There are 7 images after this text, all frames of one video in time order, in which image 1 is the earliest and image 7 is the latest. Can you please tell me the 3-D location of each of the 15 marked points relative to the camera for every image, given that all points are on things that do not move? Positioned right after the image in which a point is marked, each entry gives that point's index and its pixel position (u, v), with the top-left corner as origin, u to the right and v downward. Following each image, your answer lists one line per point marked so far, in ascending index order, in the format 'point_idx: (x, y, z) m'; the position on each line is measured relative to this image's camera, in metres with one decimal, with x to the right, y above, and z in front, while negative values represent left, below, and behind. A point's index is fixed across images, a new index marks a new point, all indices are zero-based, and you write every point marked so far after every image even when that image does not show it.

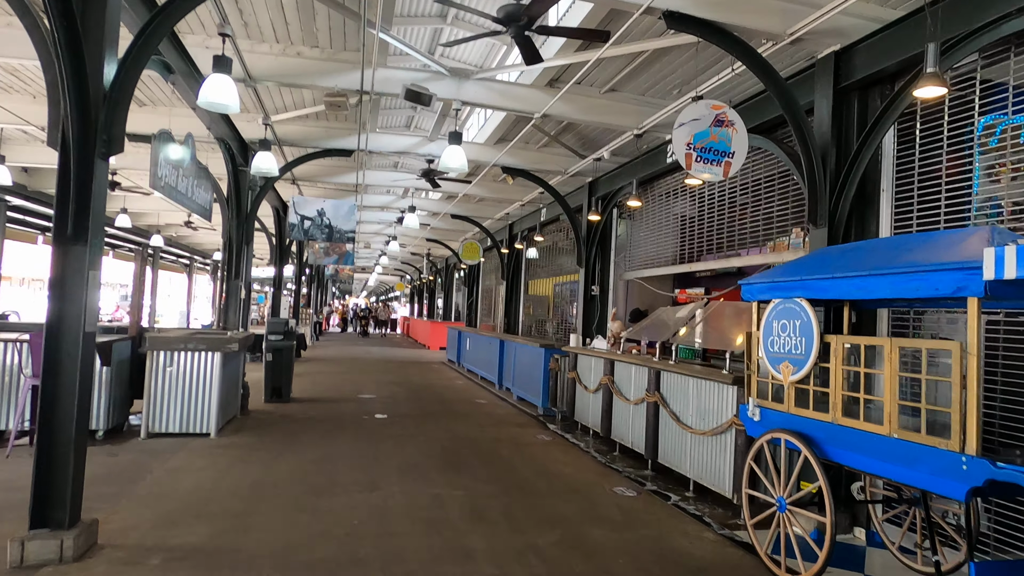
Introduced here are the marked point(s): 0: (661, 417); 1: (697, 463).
0: (+1.5, -1.3, +6.3) m
1: (+1.6, -1.5, +5.6) m
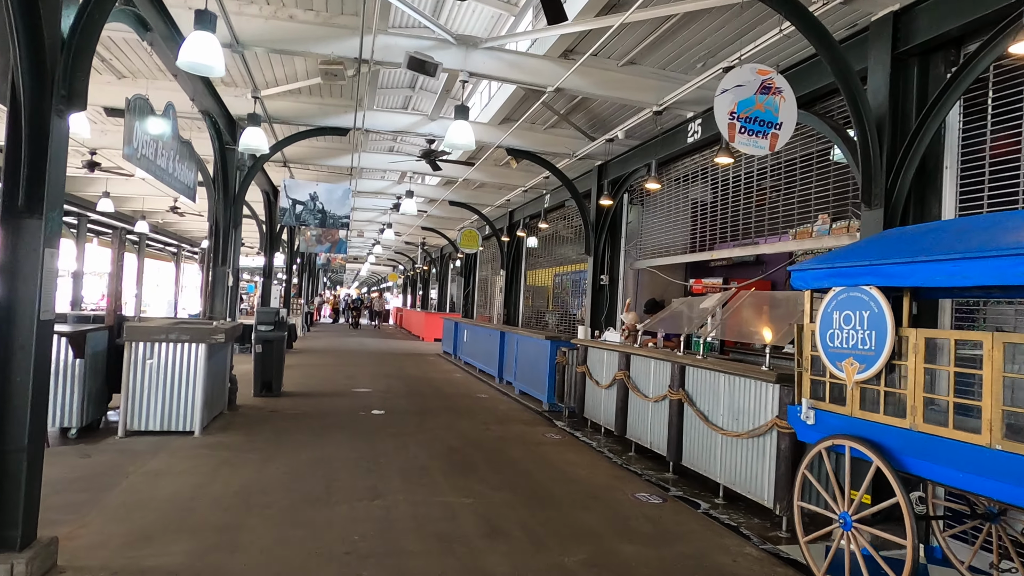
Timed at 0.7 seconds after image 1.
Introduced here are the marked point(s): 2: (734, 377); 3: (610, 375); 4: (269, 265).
0: (+1.6, -1.2, +5.8) m
1: (+1.7, -1.4, +5.2) m
2: (+1.8, -0.7, +5.2) m
3: (+1.1, -1.0, +7.5) m
4: (-5.2, +0.5, +13.8) m
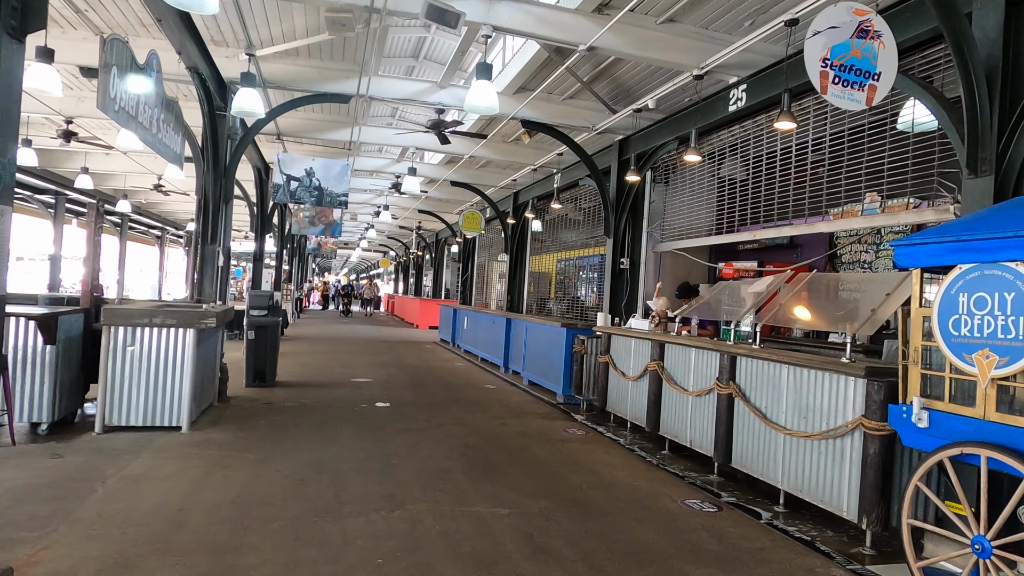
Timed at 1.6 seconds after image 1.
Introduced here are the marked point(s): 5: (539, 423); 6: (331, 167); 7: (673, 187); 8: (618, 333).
0: (+1.8, -1.0, +5.2) m
1: (+2.0, -1.3, +4.5) m
2: (+2.0, -0.6, +4.5) m
3: (+1.4, -0.8, +6.9) m
4: (-5.1, +0.9, +13.0) m
5: (+0.3, -1.5, +7.3) m
6: (-3.0, +2.0, +10.6) m
7: (+2.1, +1.3, +8.5) m
8: (+1.2, -0.5, +7.3) m
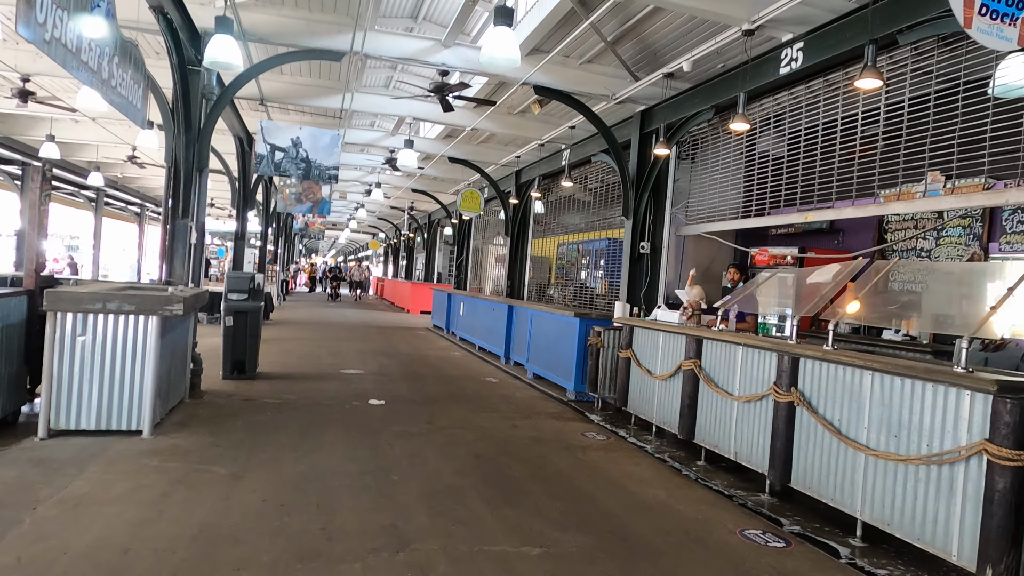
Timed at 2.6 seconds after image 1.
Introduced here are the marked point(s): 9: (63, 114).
0: (+2.0, -0.9, +4.4) m
1: (+2.1, -1.2, +3.8) m
2: (+2.2, -0.5, +3.8) m
3: (+1.5, -0.7, +6.1) m
4: (-5.0, +1.2, +12.0) m
5: (+0.4, -1.4, +6.5) m
6: (-2.9, +2.3, +9.6) m
7: (+2.2, +1.5, +7.6) m
8: (+1.3, -0.4, +6.5) m
9: (-7.8, +3.0, +11.3) m
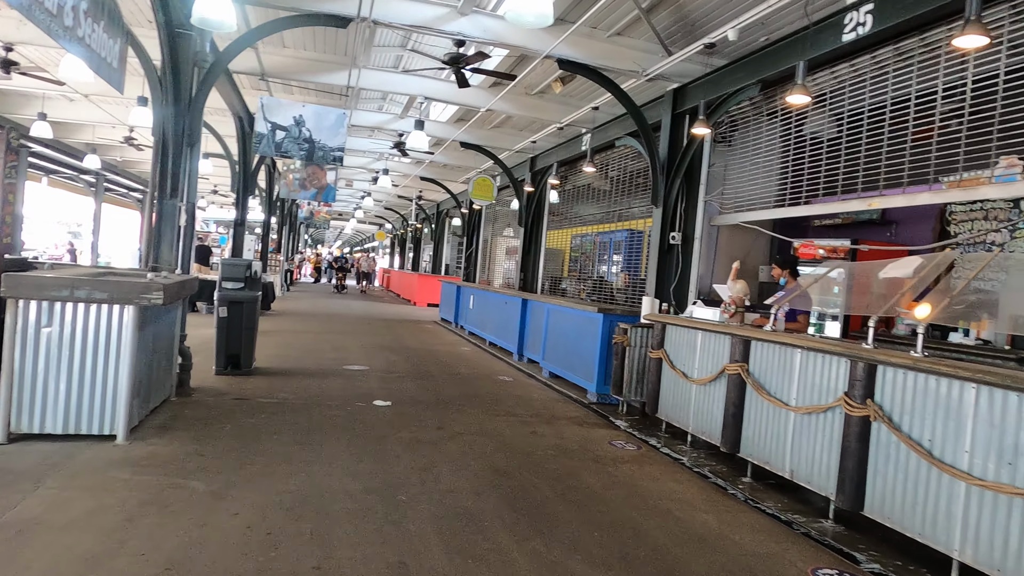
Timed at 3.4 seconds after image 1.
0: (+2.1, -0.9, +3.8) m
1: (+2.3, -1.2, +3.1) m
2: (+2.4, -0.5, +3.1) m
3: (+1.7, -0.7, +5.4) m
4: (-4.8, +1.4, +11.4) m
5: (+0.6, -1.3, +5.9) m
6: (-2.6, +2.4, +9.0) m
7: (+2.4, +1.5, +6.9) m
8: (+1.5, -0.3, +5.9) m
9: (-7.5, +3.3, +10.7) m
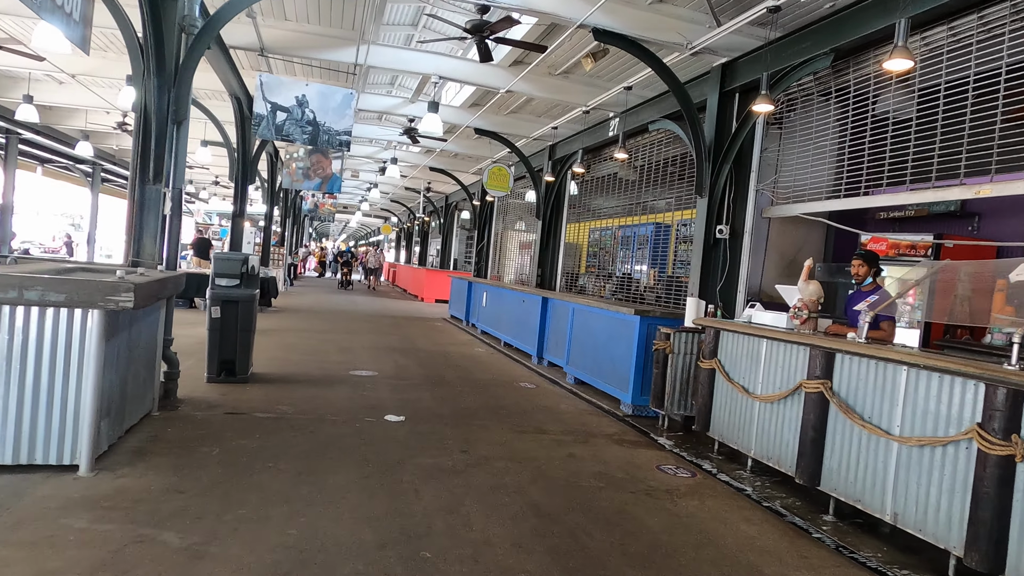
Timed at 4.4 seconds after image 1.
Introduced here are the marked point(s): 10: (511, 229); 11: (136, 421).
0: (+2.4, -0.9, +3.0) m
1: (+2.5, -1.3, +2.4) m
2: (+2.6, -0.5, +2.3) m
3: (+1.9, -0.7, +4.6) m
4: (-4.5, +1.5, +10.7) m
5: (+0.8, -1.3, +5.1) m
6: (-2.3, +2.4, +8.2) m
7: (+2.7, +1.5, +6.1) m
8: (+1.8, -0.3, +5.1) m
9: (-7.2, +3.3, +9.9) m
10: (0.0, +1.3, +14.5) m
11: (-2.7, -0.9, +4.6) m
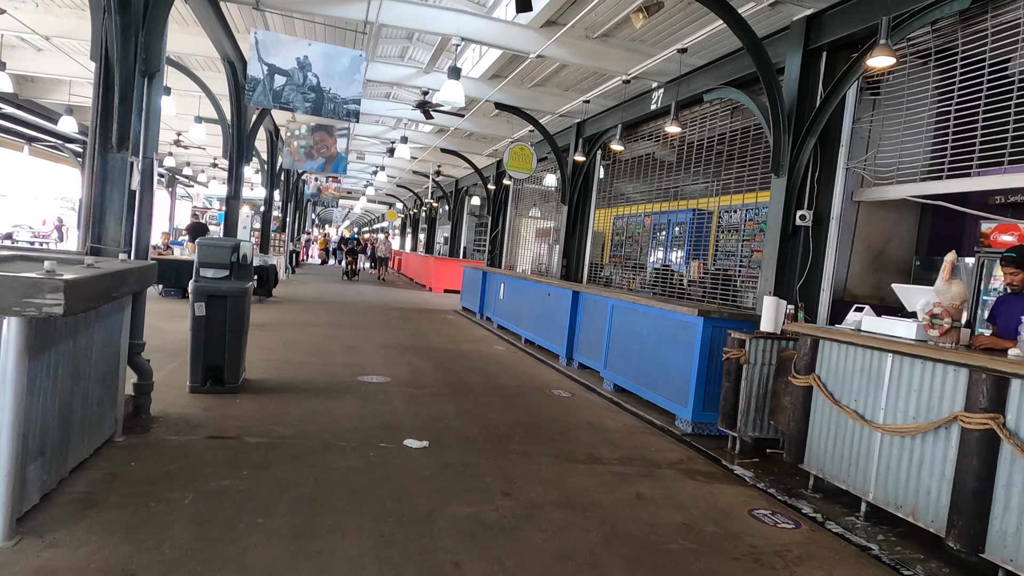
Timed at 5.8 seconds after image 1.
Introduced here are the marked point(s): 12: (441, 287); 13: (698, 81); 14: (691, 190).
0: (+2.7, -1.0, +2.0) m
1: (+2.9, -1.3, +1.3) m
2: (+2.9, -0.6, +1.3) m
3: (+2.2, -0.7, +3.6) m
4: (-4.1, +1.6, +9.6) m
5: (+1.2, -1.3, +4.1) m
6: (-1.9, +2.5, +7.1) m
7: (+3.1, +1.5, +5.1) m
8: (+2.1, -0.3, +4.0) m
9: (-6.8, +3.5, +8.8) m
10: (+0.4, +1.5, +13.4) m
11: (-2.3, -0.9, +3.6) m
12: (-2.0, 0.0, +18.5) m
13: (+2.1, +2.4, +7.4) m
14: (+2.2, +1.1, +7.6) m
